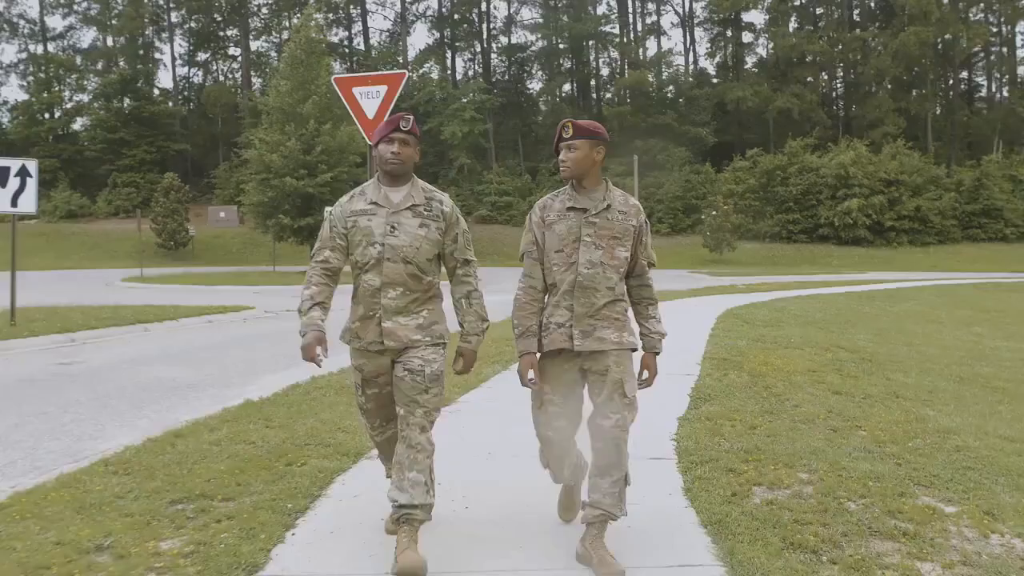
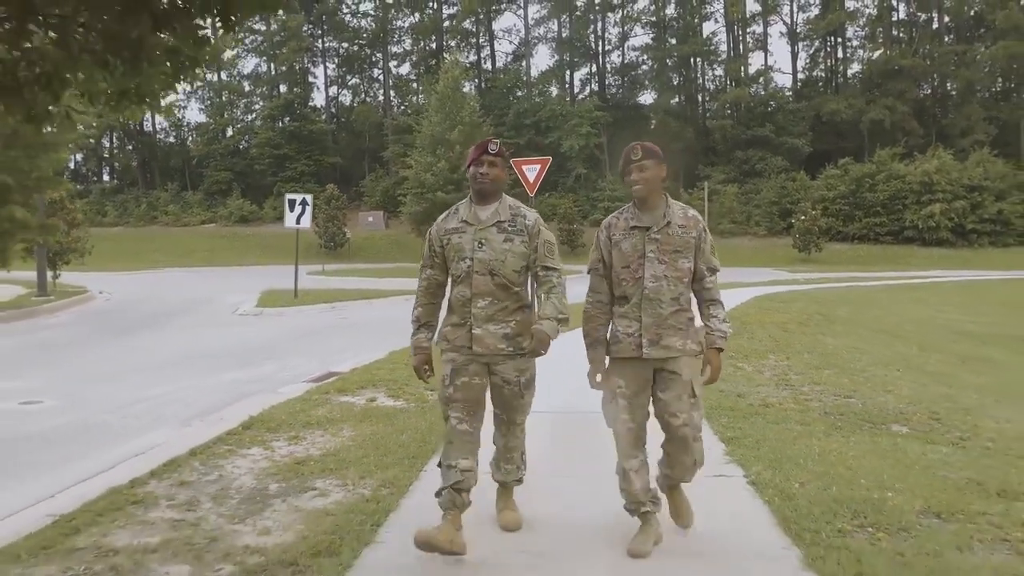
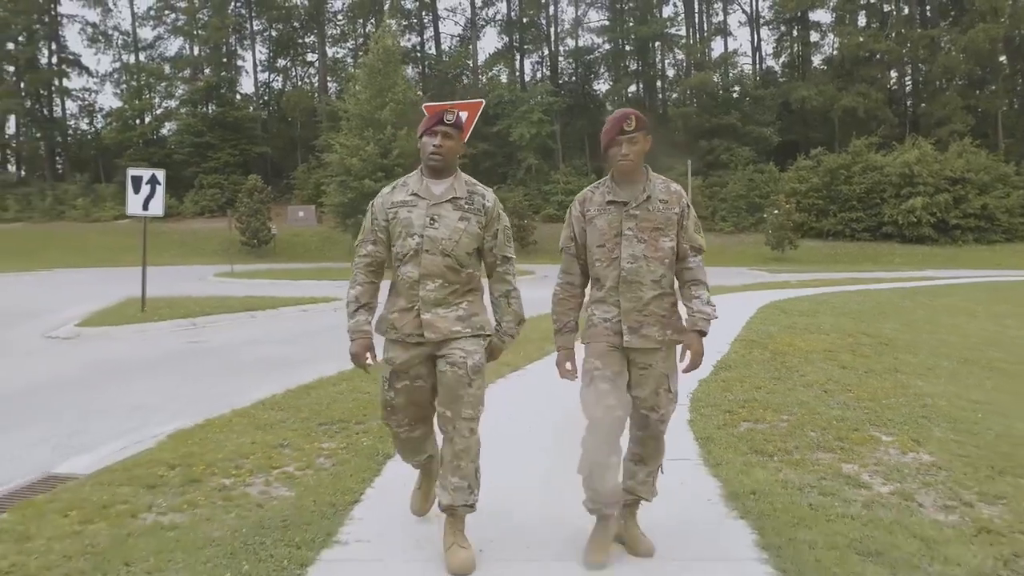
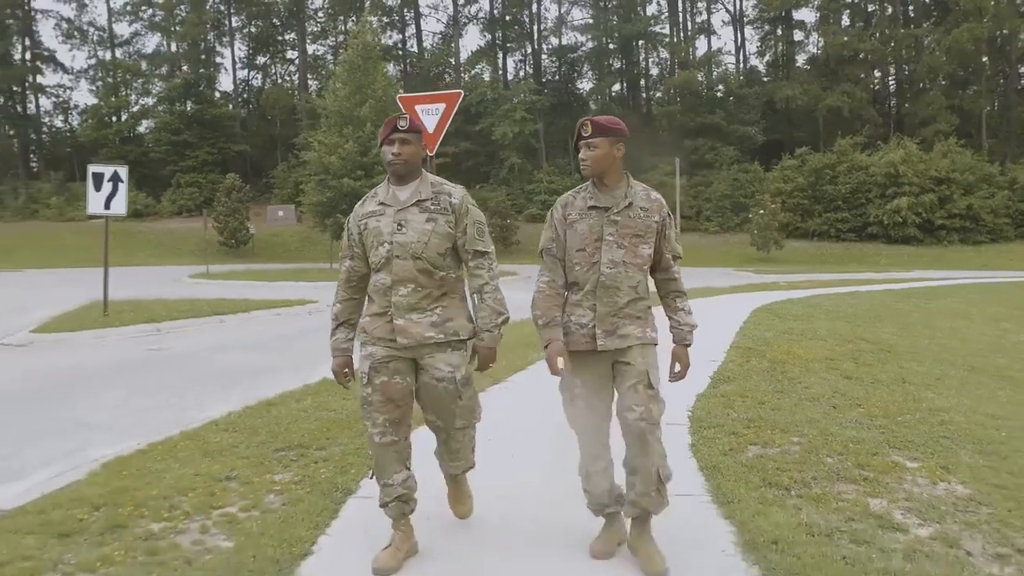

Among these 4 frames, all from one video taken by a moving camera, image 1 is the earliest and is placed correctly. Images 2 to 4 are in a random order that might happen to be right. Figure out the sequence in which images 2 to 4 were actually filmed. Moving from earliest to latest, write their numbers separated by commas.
4, 3, 2
